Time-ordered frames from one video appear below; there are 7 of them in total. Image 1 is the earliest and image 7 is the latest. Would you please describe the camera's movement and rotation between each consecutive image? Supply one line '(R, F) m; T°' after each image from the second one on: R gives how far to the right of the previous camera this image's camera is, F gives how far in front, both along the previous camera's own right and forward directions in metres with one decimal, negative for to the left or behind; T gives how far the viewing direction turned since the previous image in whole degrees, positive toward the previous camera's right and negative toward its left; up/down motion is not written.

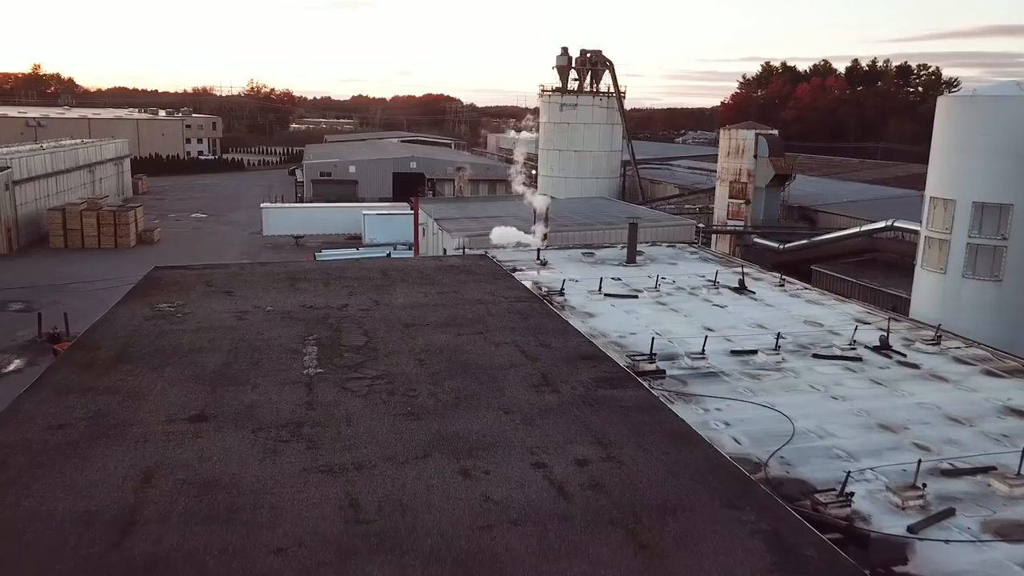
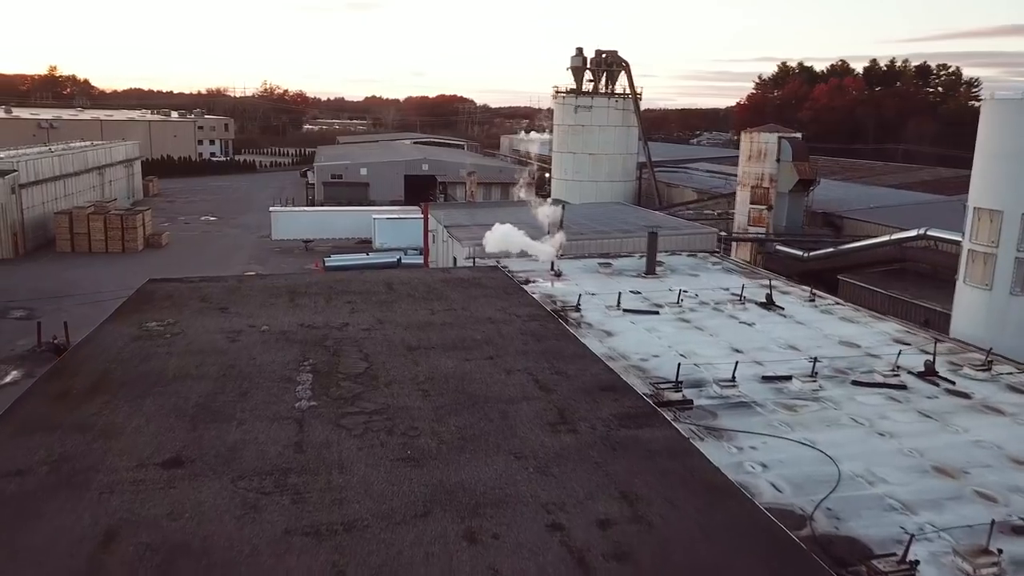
(0.0, +0.8) m; -1°
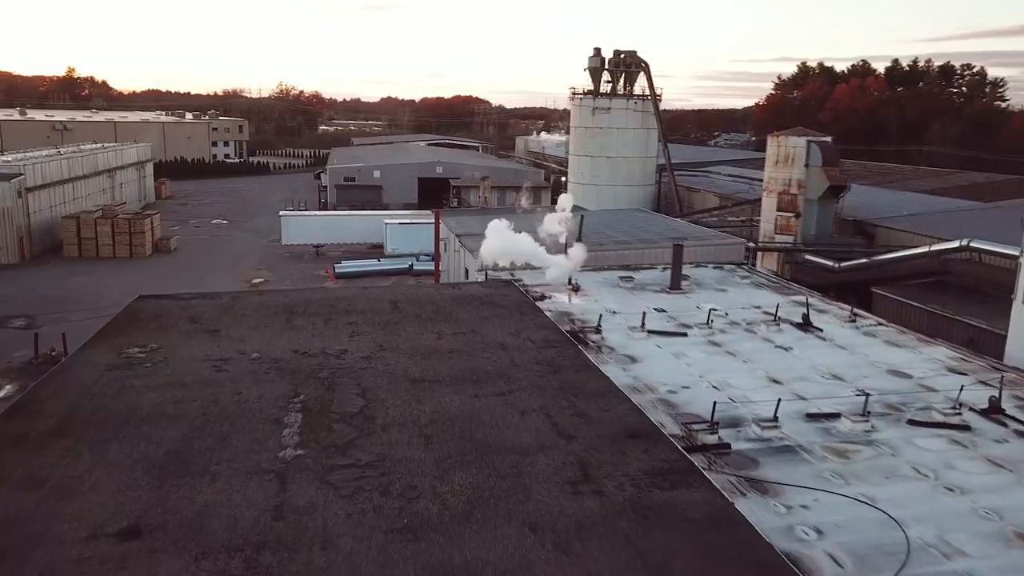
(0.0, +0.9) m; -1°
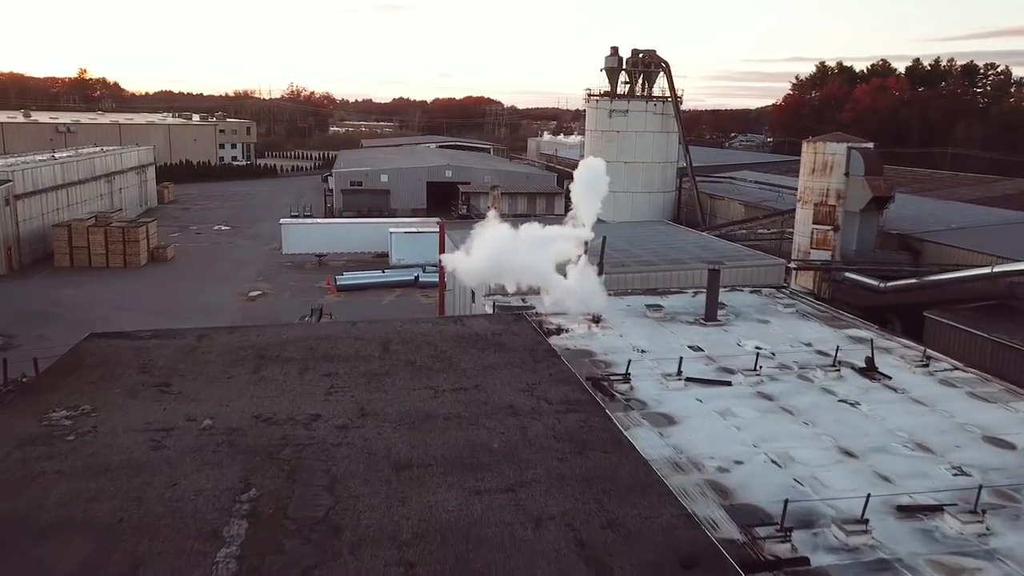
(0.0, +1.7) m; -1°
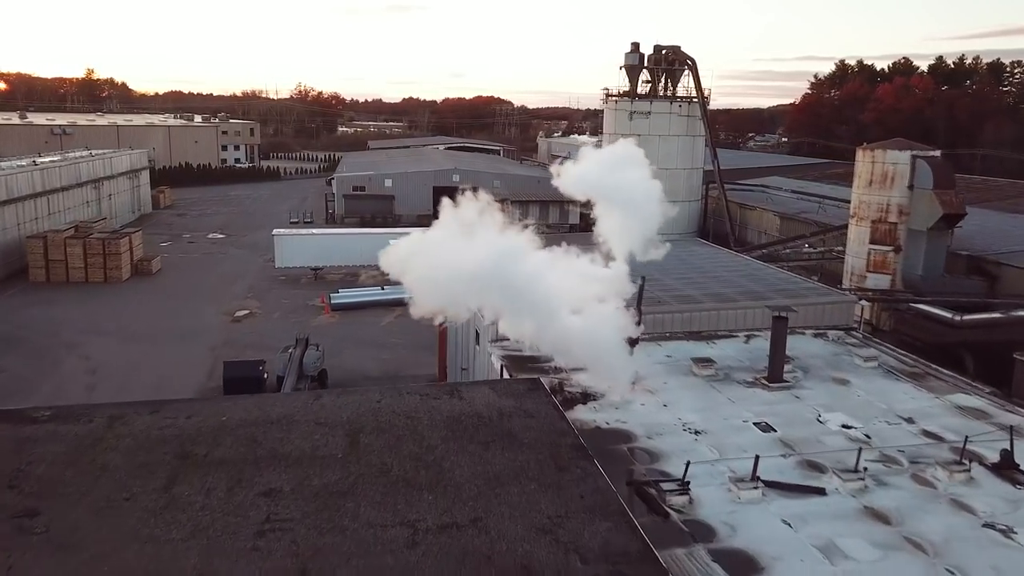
(0.0, +2.5) m; -1°
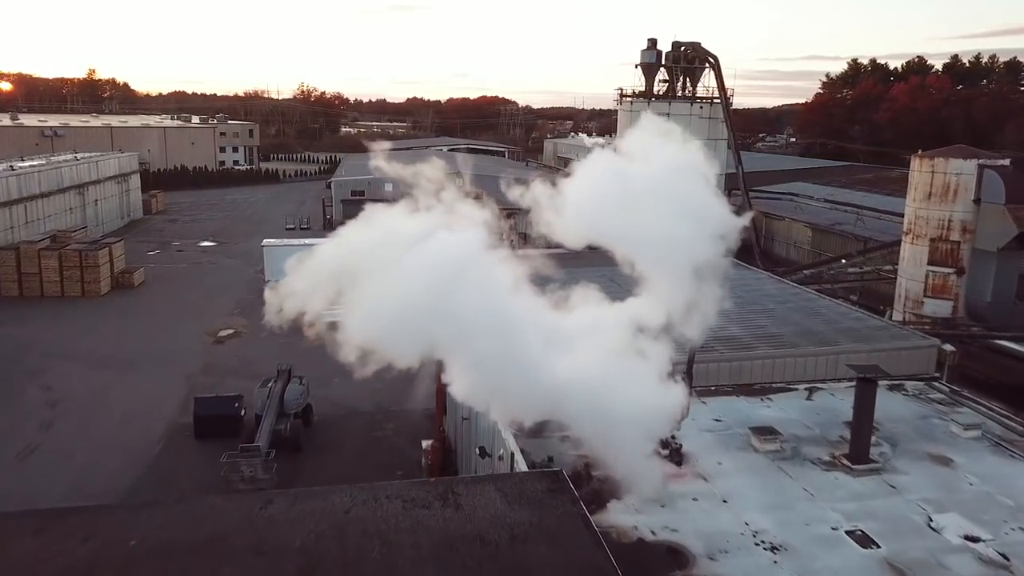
(-0.1, +2.1) m; 0°
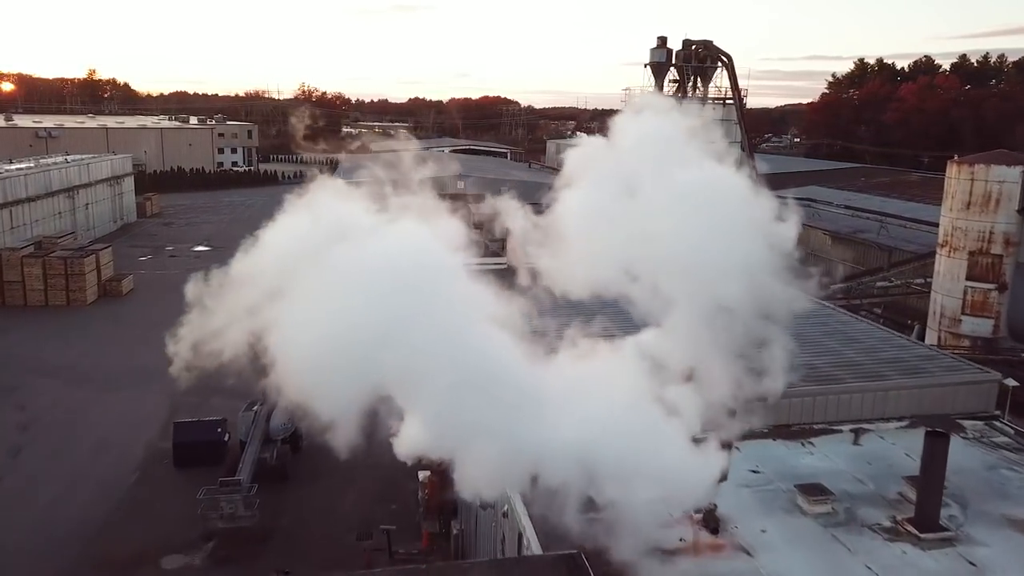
(0.0, +1.2) m; 0°
